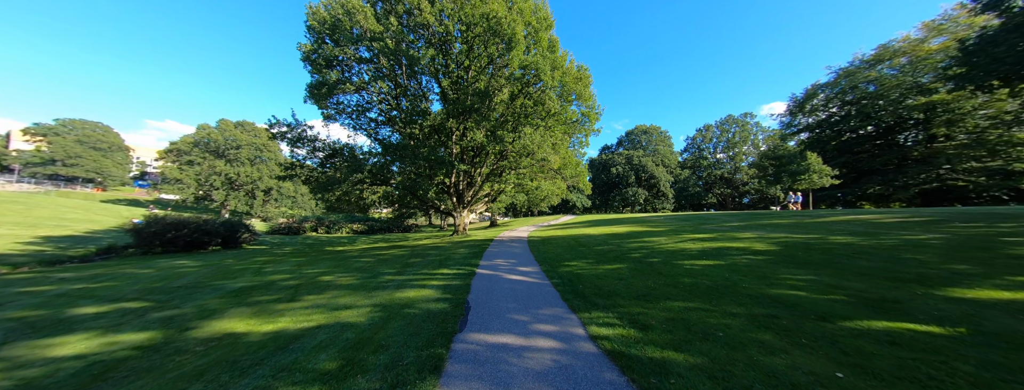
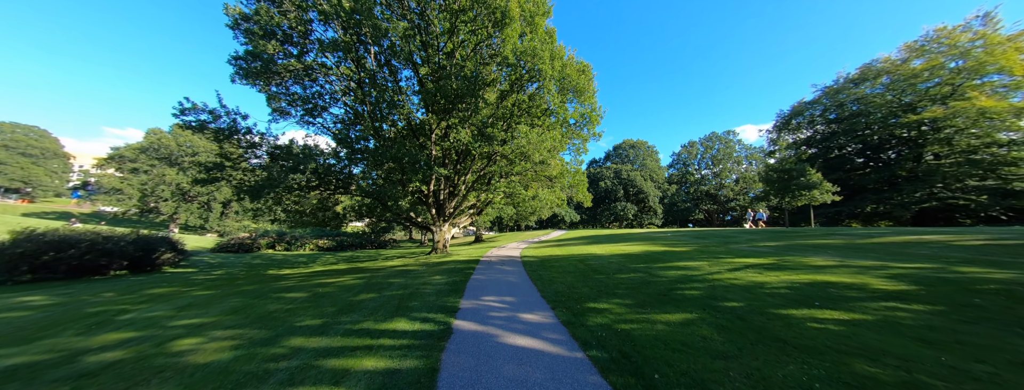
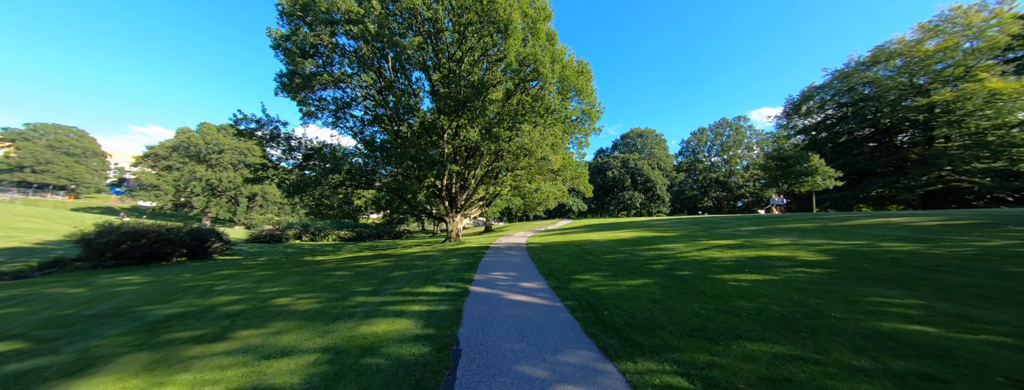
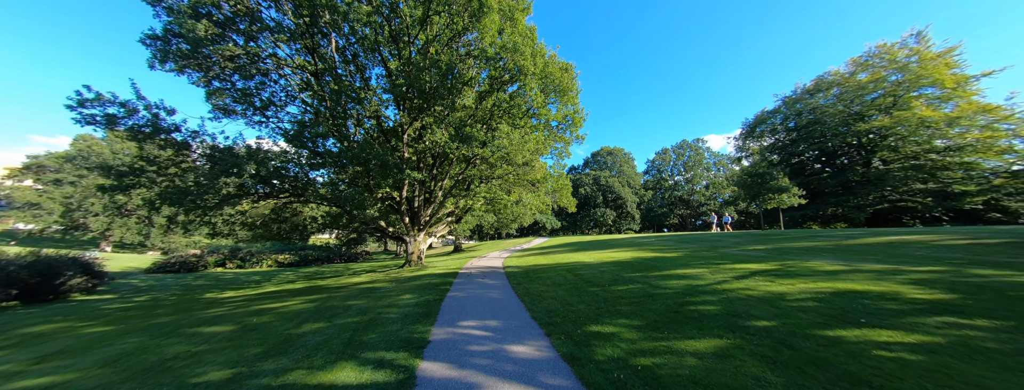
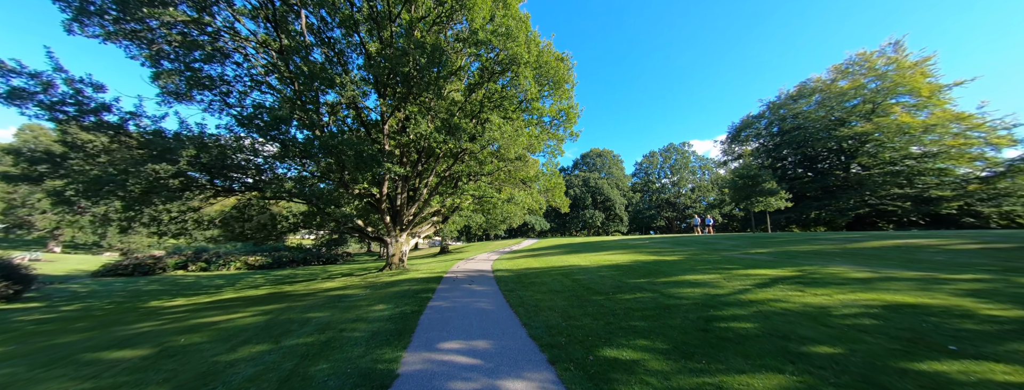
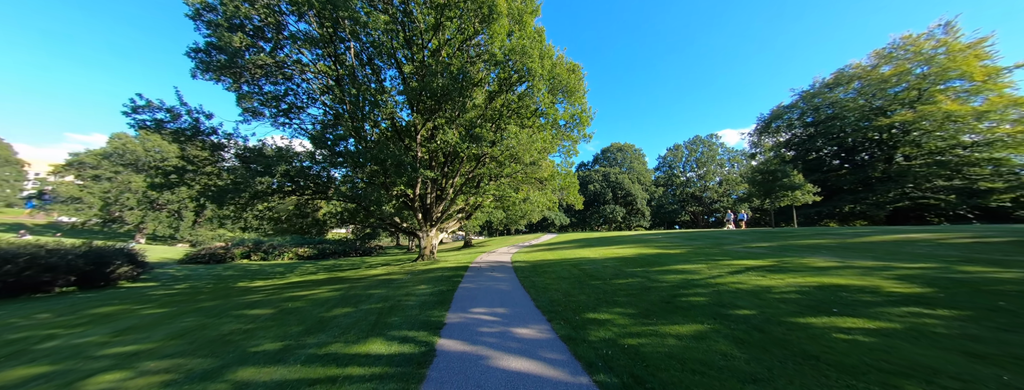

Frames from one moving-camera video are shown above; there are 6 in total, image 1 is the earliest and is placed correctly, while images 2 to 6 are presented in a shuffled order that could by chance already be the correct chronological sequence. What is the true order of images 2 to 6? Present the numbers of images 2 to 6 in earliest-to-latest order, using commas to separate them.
3, 2, 6, 4, 5
